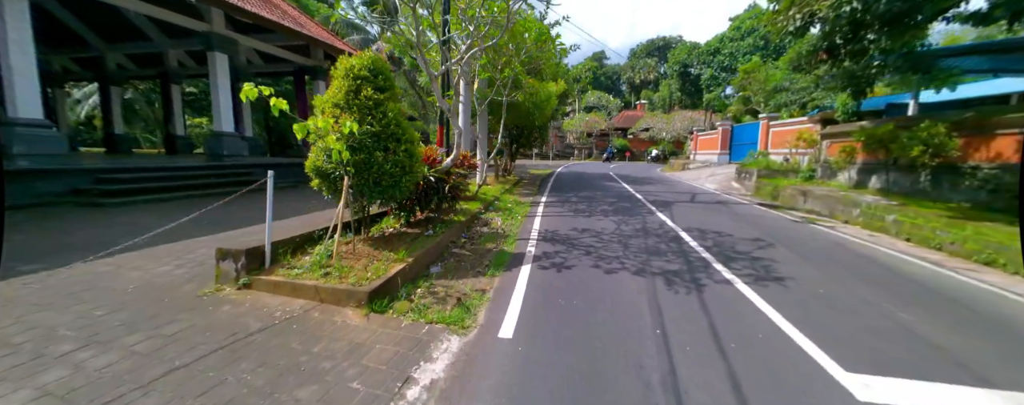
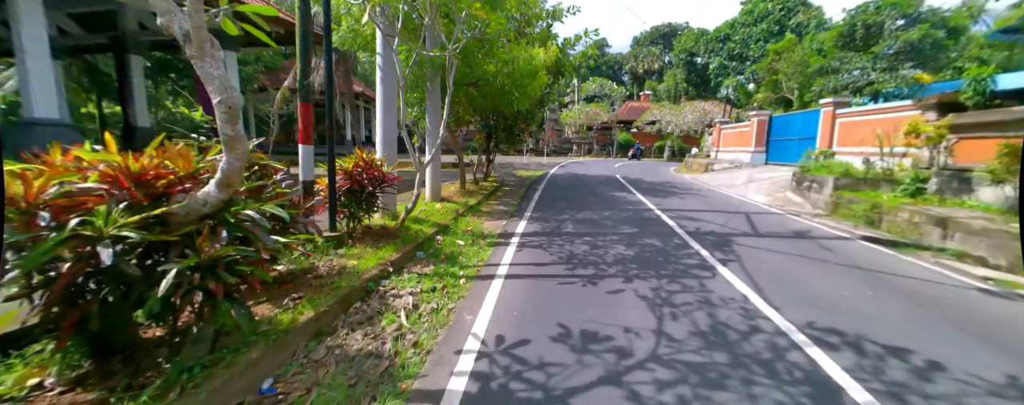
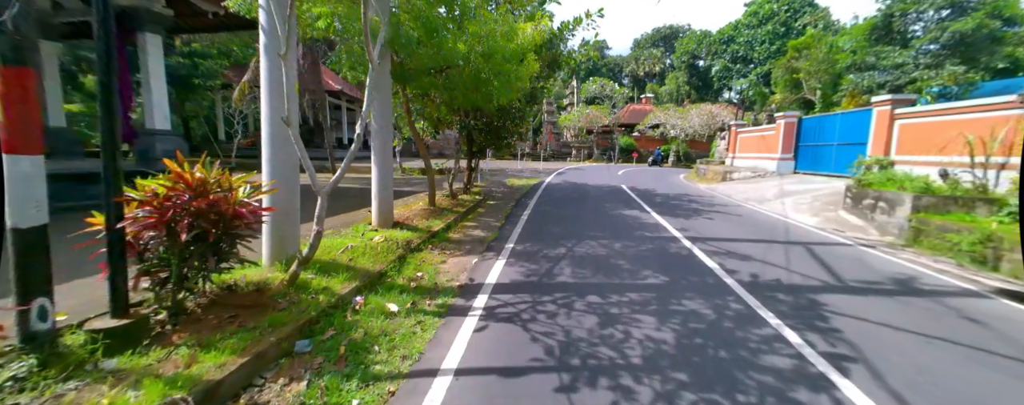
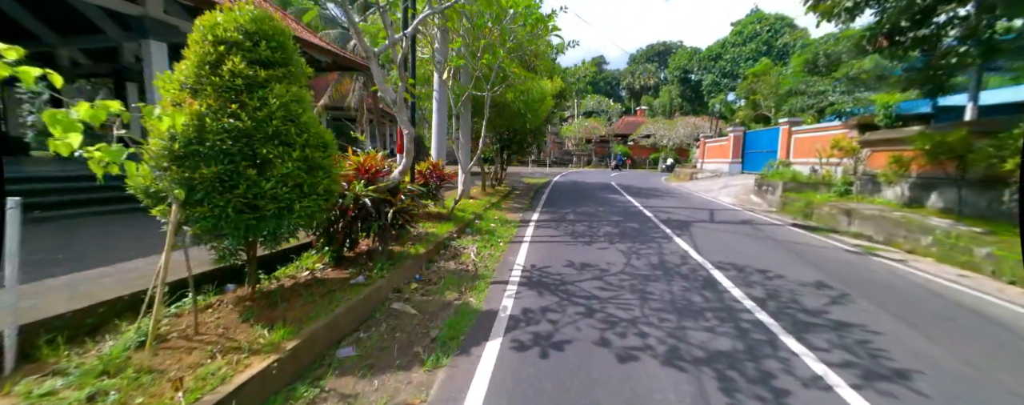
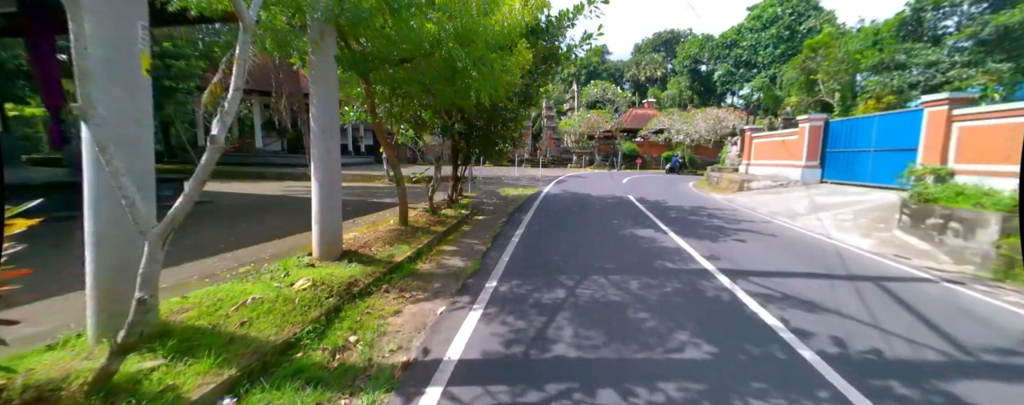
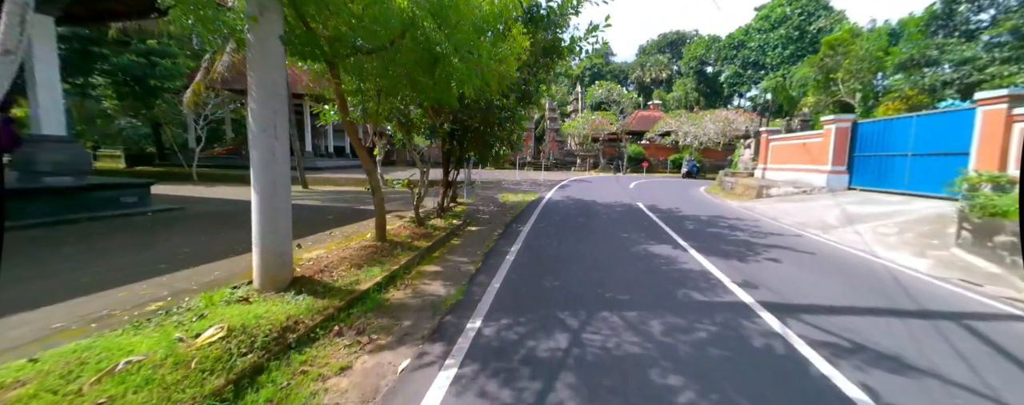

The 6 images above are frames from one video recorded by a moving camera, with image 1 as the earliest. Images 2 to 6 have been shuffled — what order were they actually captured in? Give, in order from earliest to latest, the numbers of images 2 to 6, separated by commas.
4, 2, 3, 5, 6
